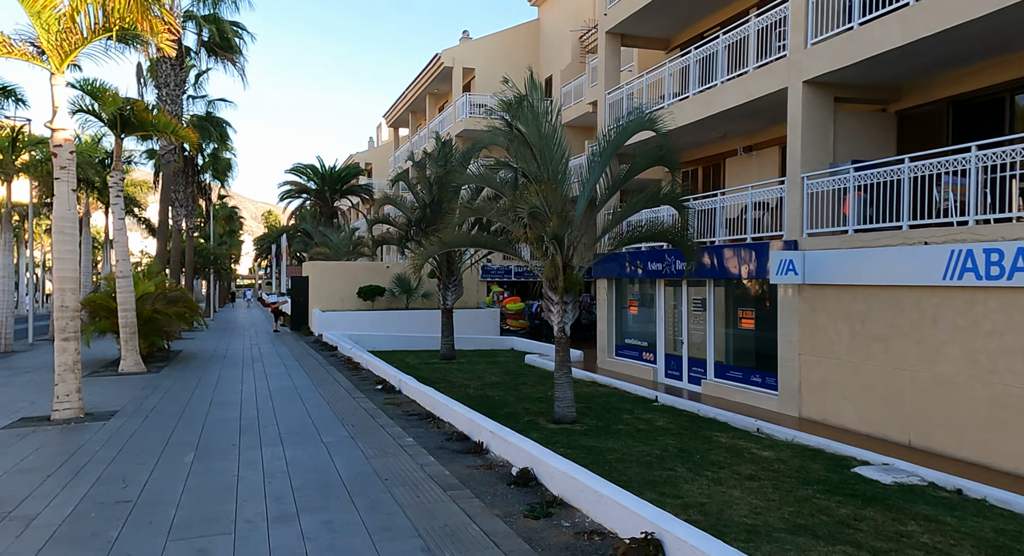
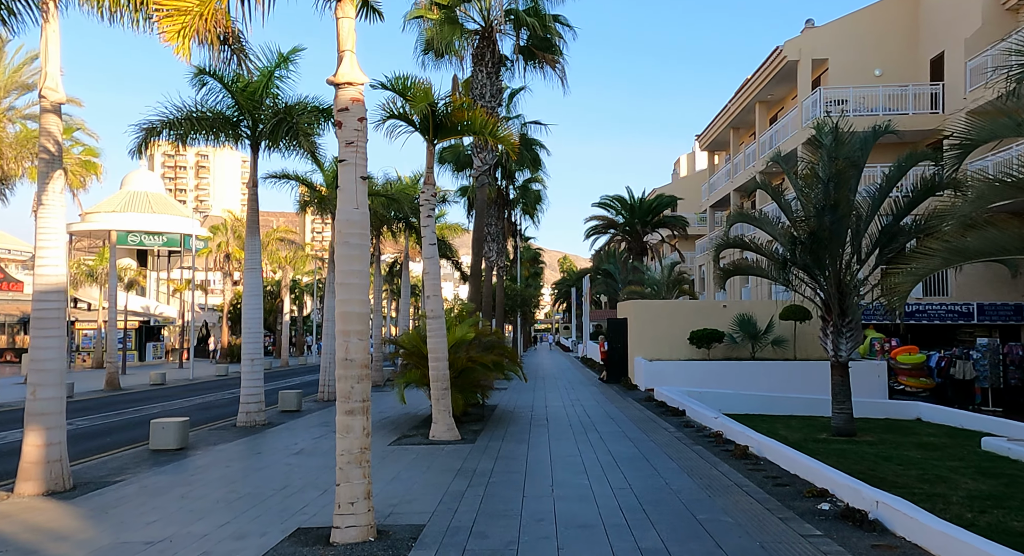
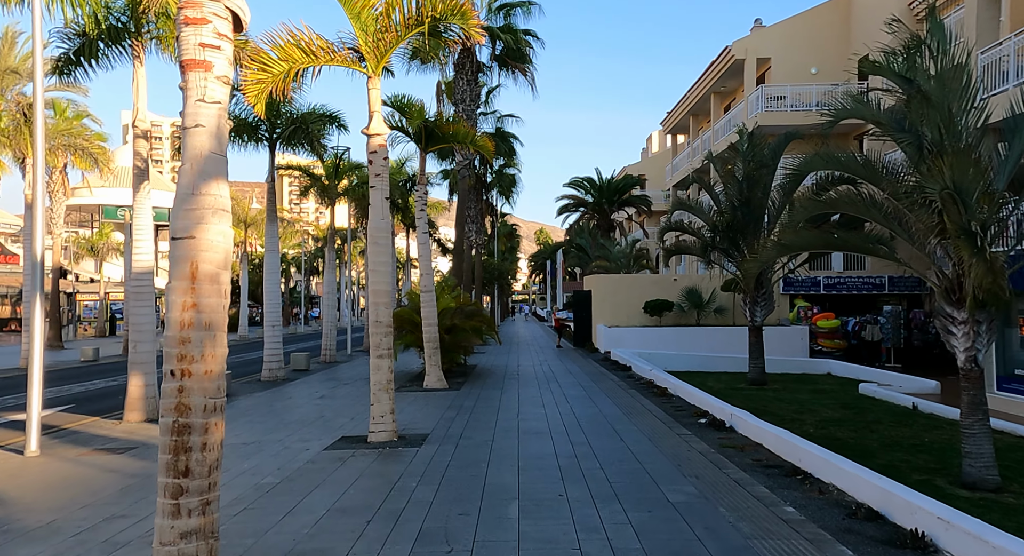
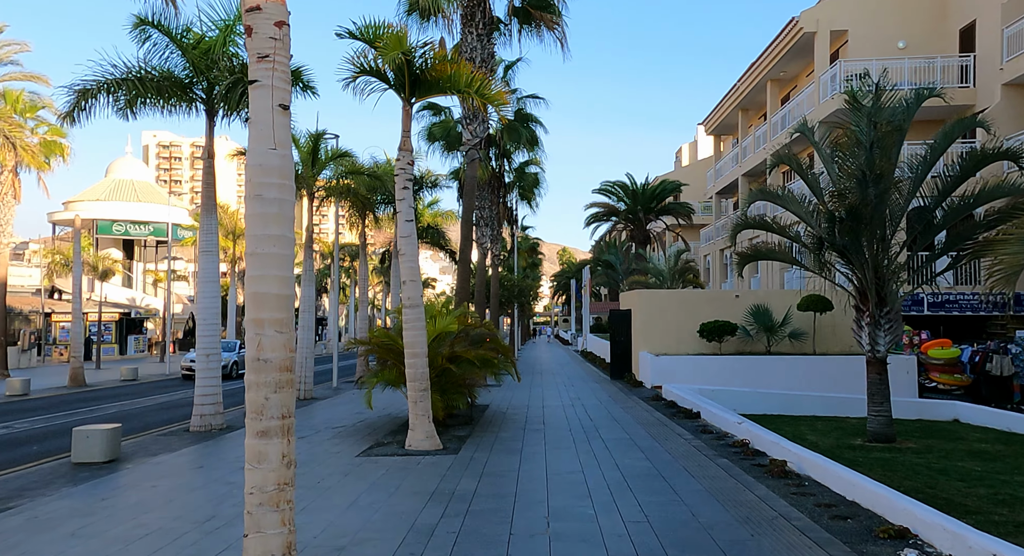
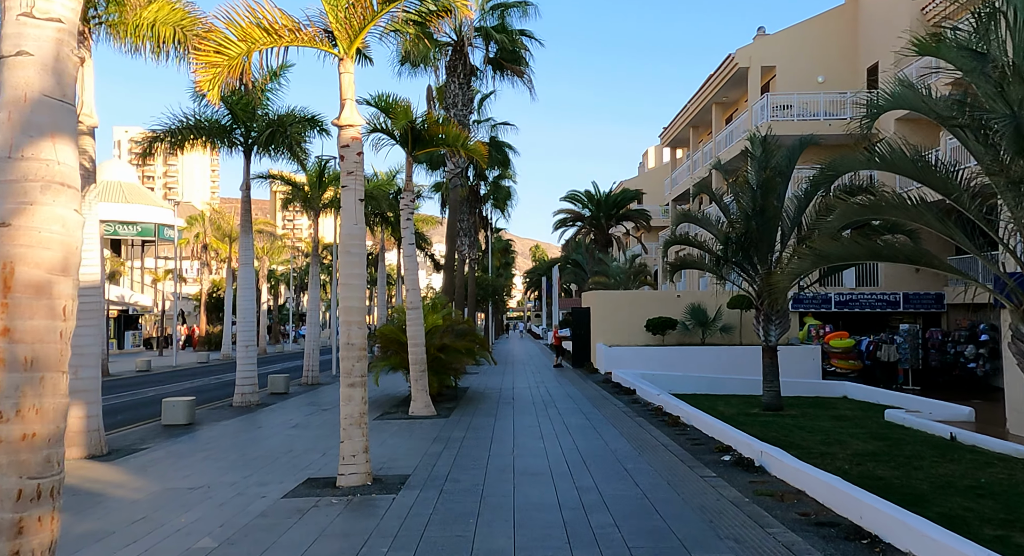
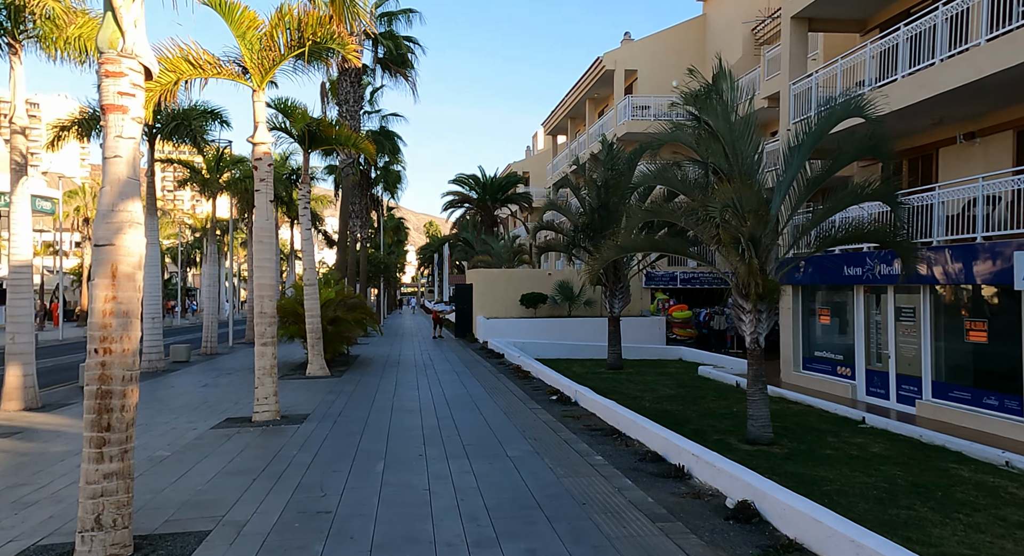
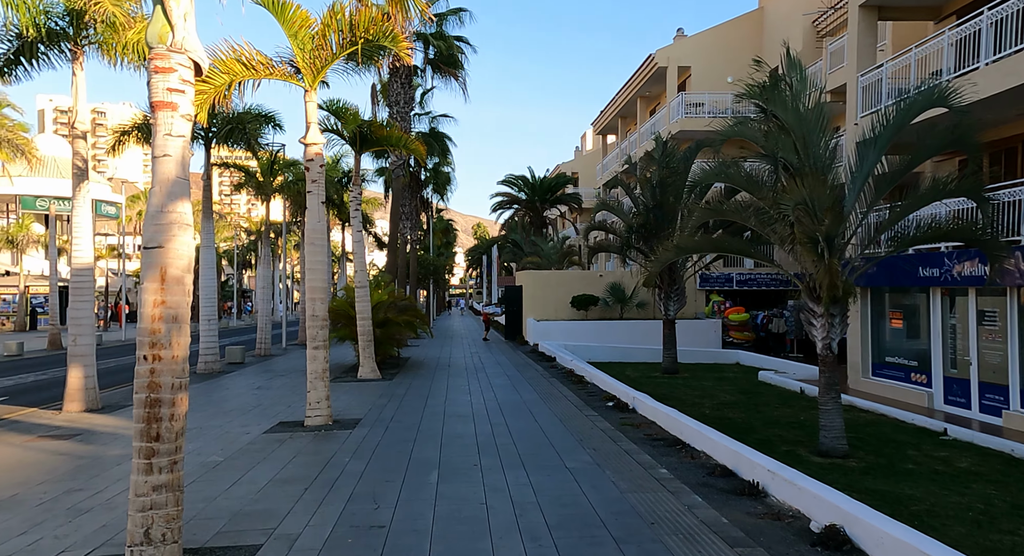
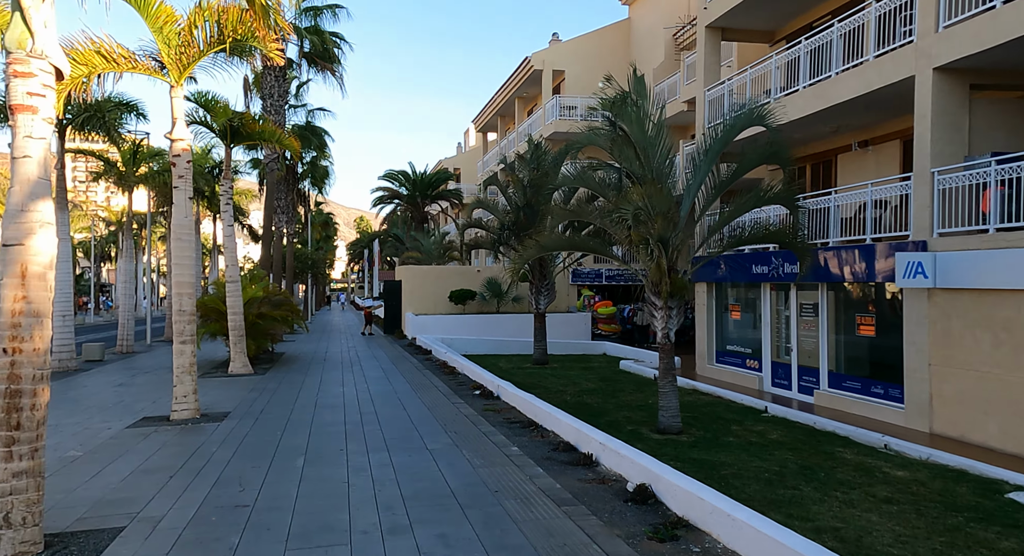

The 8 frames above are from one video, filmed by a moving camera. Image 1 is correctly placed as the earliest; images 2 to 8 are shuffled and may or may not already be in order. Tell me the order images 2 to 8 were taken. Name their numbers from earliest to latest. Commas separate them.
8, 6, 7, 3, 5, 2, 4
